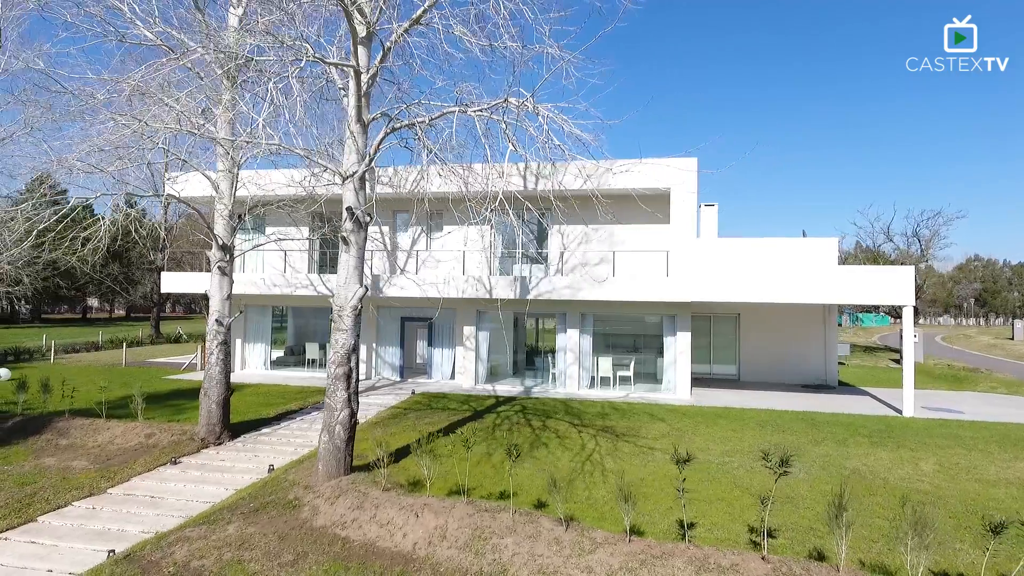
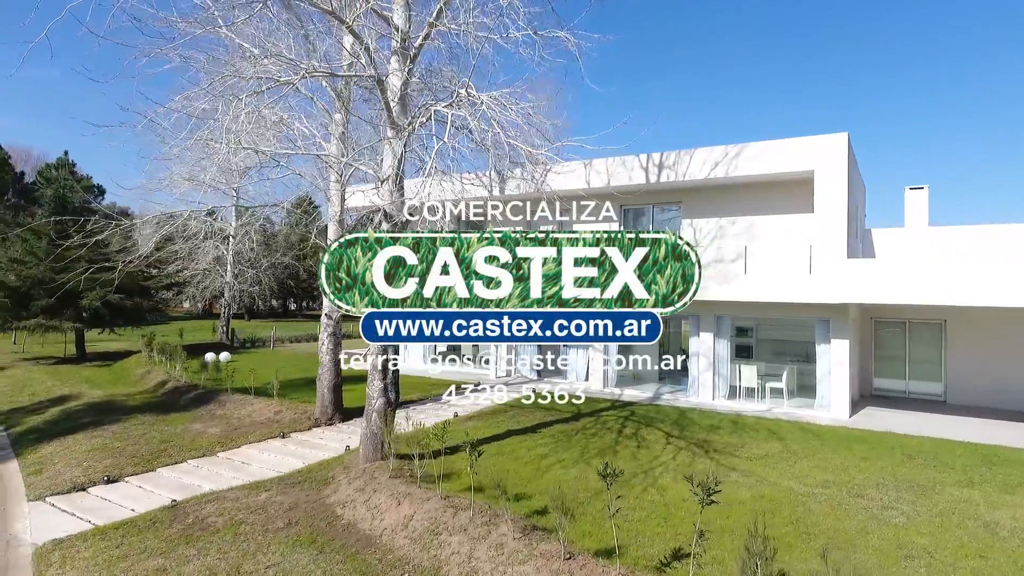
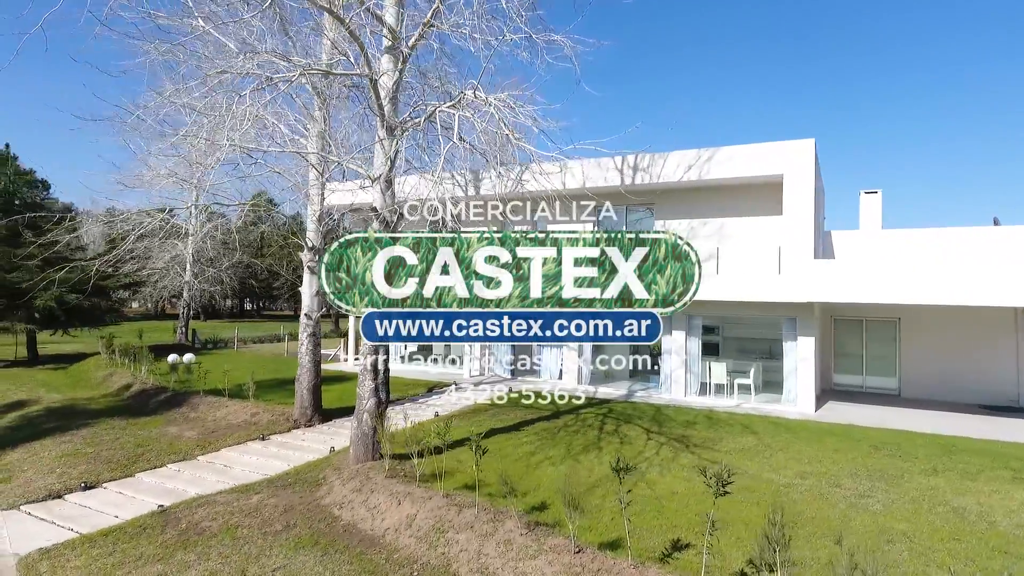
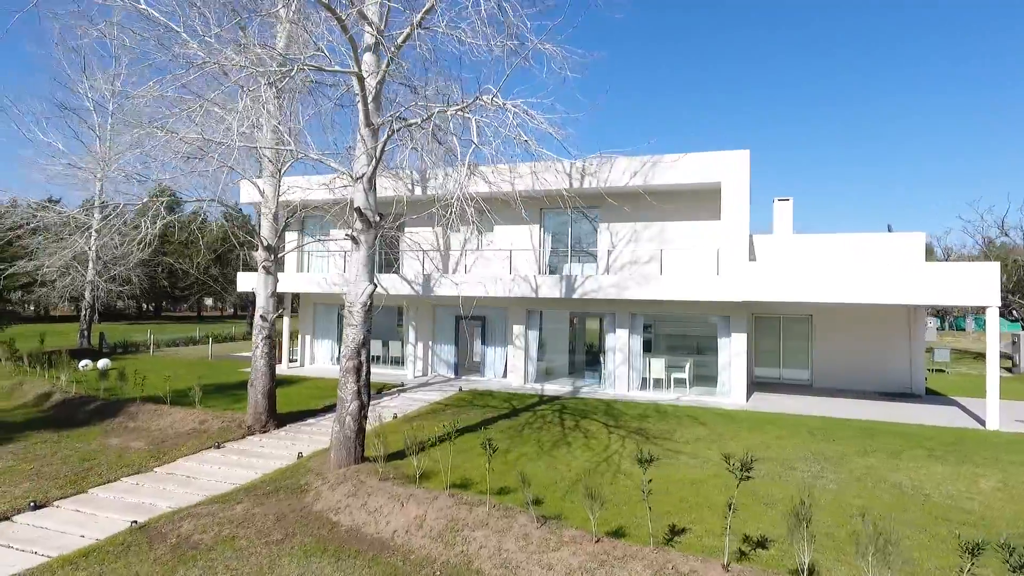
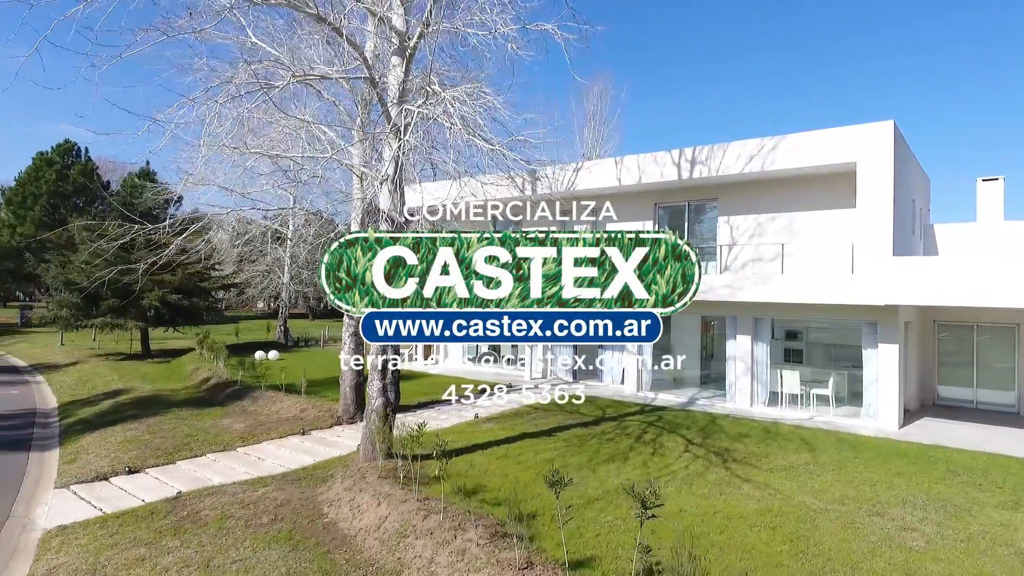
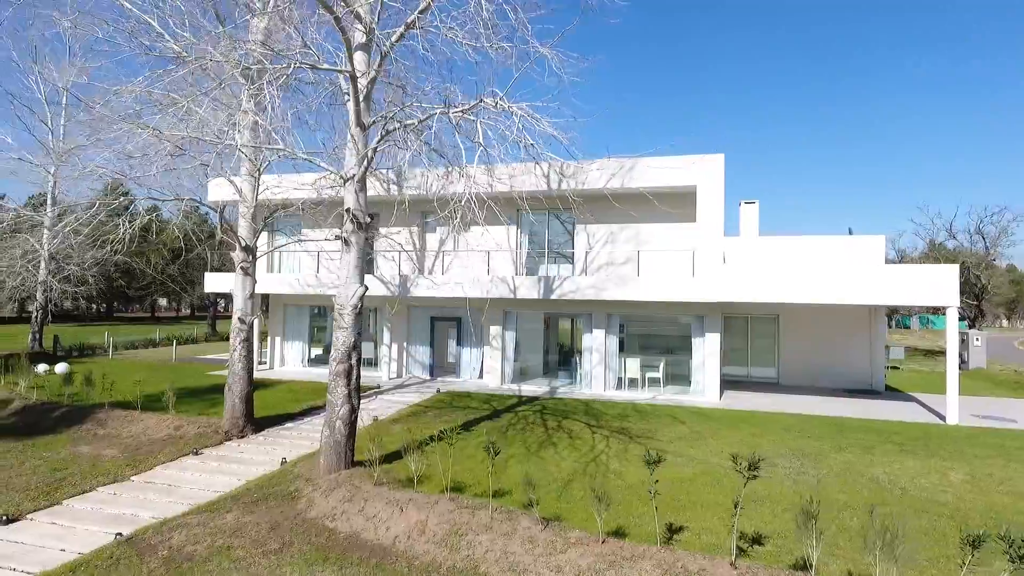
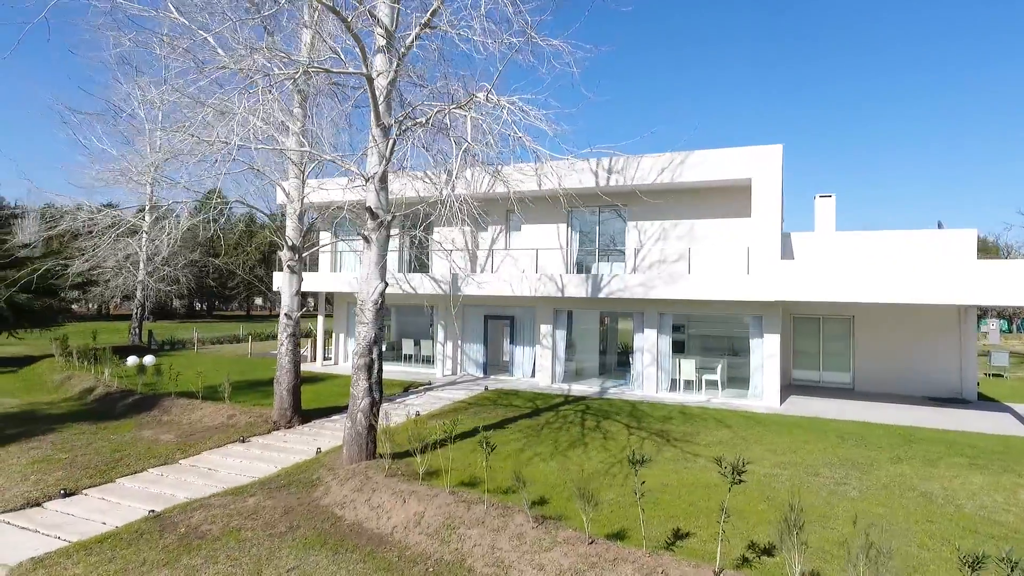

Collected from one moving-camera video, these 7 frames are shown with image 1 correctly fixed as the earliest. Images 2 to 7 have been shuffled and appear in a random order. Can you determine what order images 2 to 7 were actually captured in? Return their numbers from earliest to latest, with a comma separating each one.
6, 4, 7, 3, 2, 5
